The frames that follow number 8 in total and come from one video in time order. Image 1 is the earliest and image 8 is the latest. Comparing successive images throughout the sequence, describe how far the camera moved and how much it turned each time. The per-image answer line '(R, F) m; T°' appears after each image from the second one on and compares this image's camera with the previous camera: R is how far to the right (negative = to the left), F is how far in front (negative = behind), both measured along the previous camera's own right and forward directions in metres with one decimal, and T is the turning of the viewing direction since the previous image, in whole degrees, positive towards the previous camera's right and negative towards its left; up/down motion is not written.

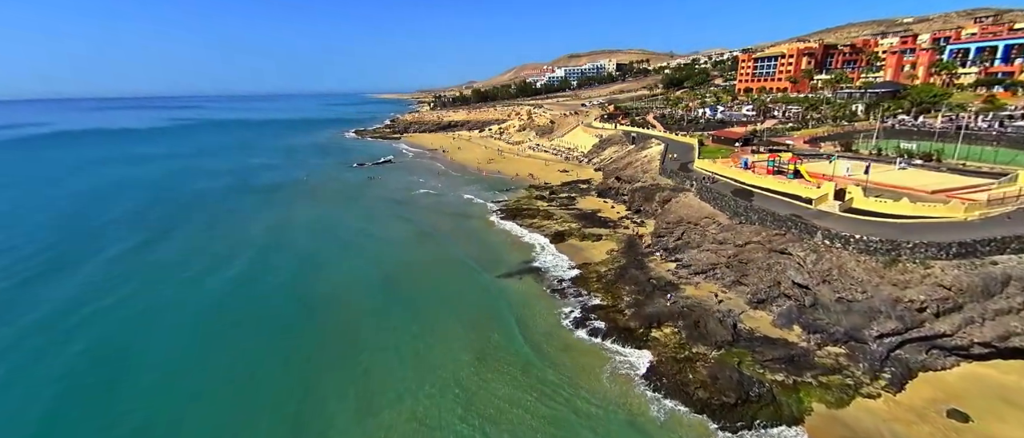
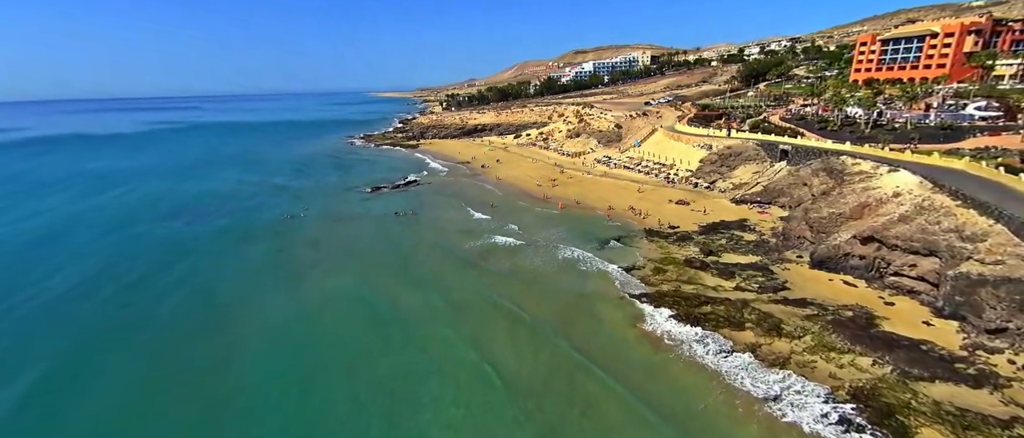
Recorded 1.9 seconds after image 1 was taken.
(-7.9, +16.8) m; -1°
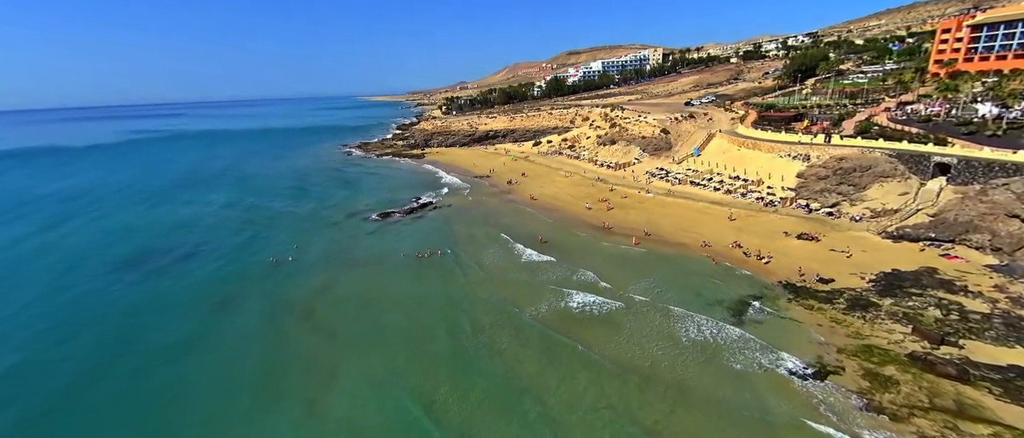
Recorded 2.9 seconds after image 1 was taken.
(-4.6, +9.7) m; +1°
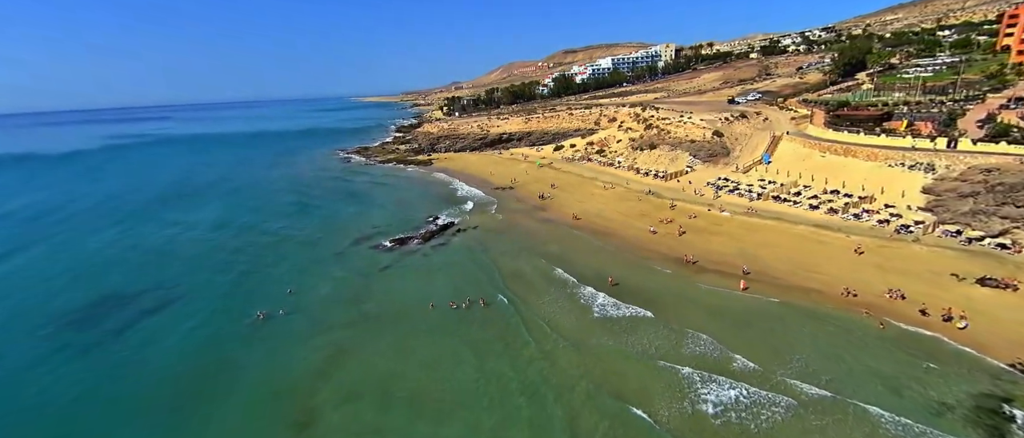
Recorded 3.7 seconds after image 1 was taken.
(-3.9, +7.5) m; +1°
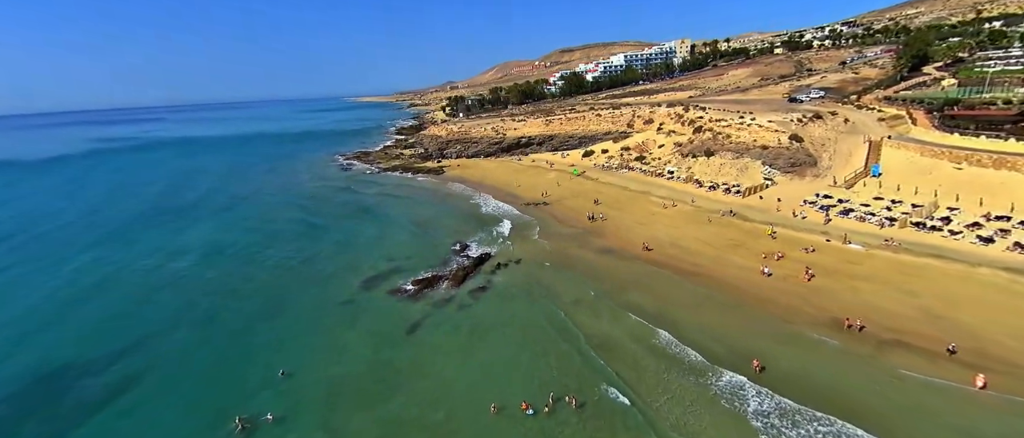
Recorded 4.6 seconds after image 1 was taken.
(-4.1, +8.0) m; +1°
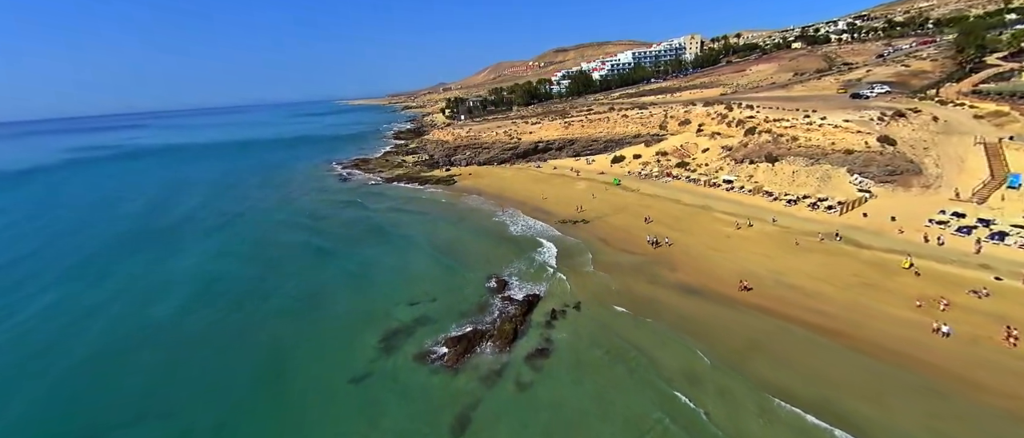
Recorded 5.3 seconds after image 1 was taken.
(-3.5, +6.8) m; +1°
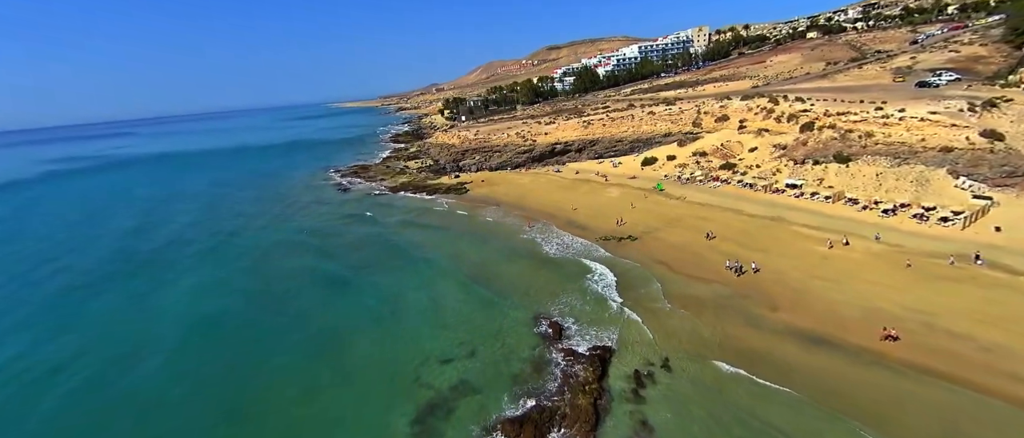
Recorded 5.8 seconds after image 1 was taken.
(-3.0, +5.6) m; +1°
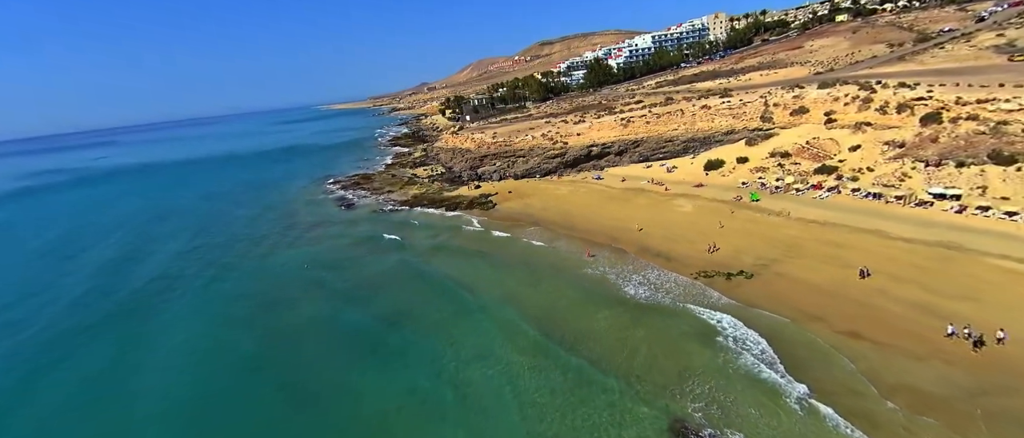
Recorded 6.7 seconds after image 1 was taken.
(-4.4, +8.1) m; +1°
